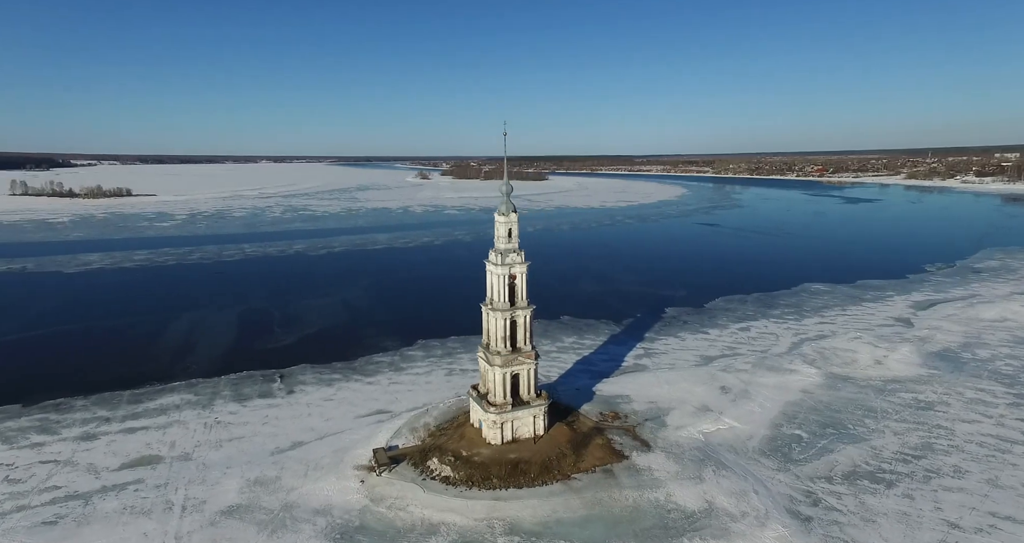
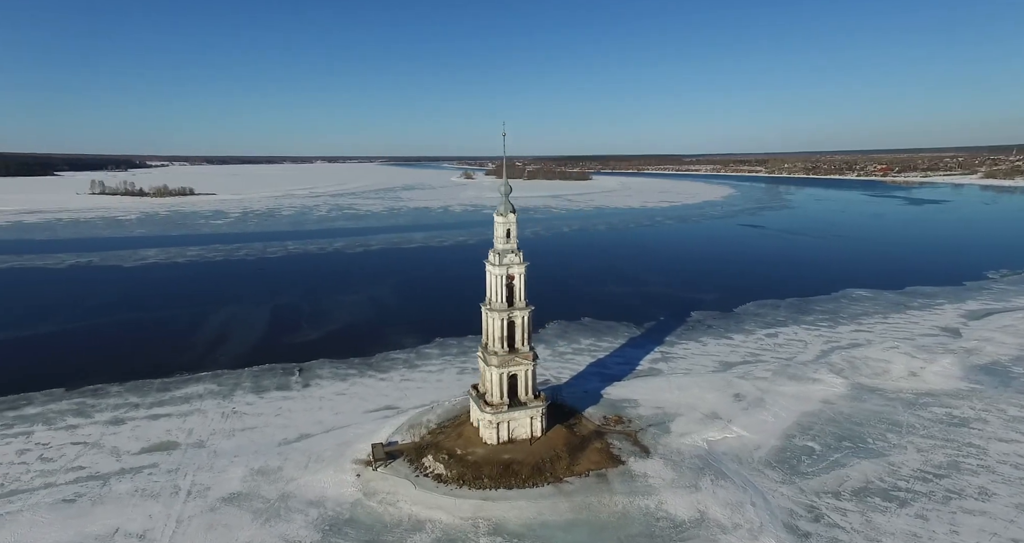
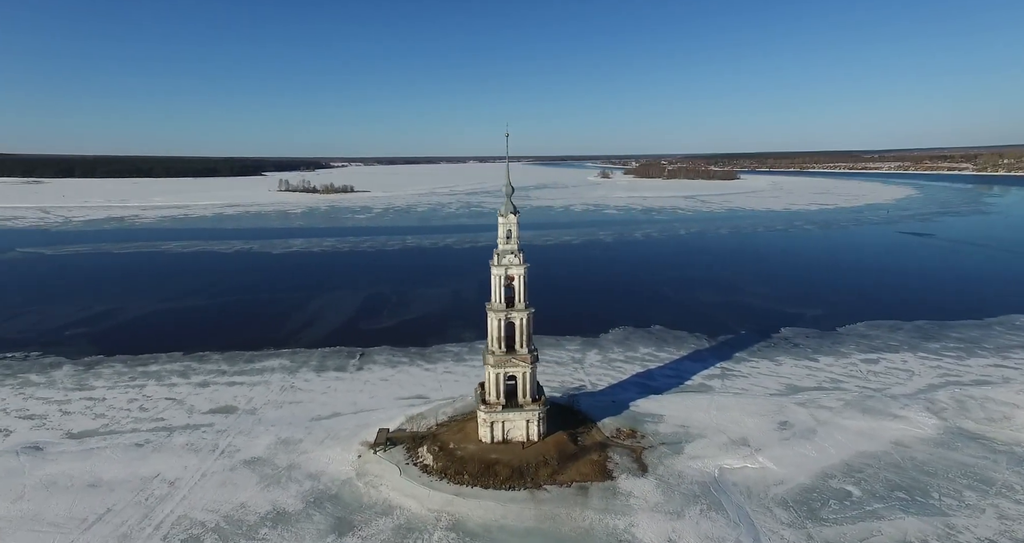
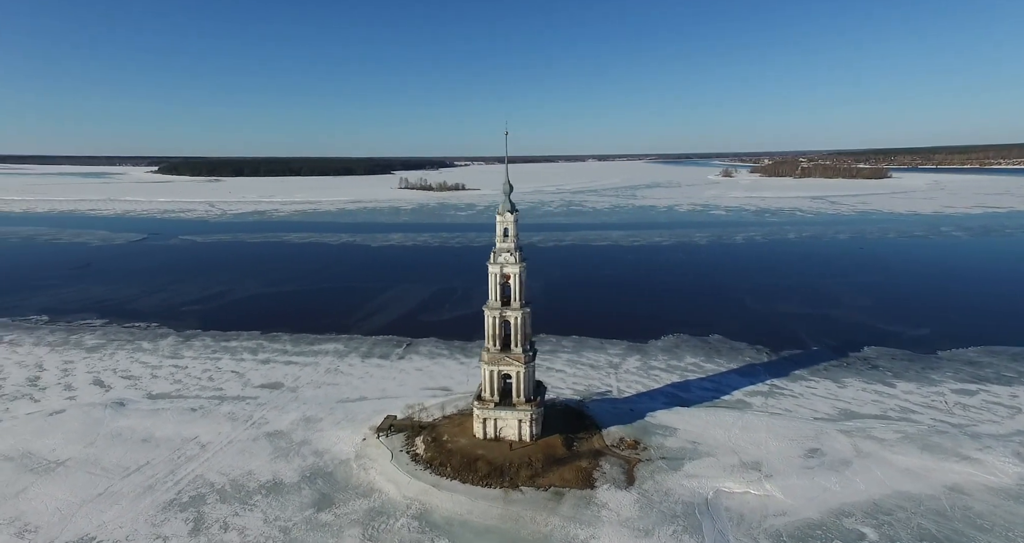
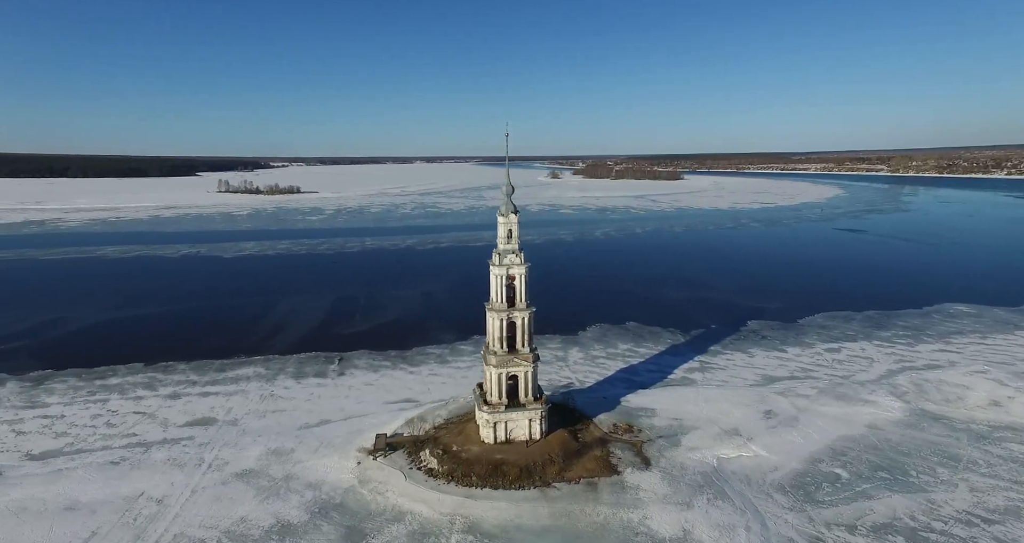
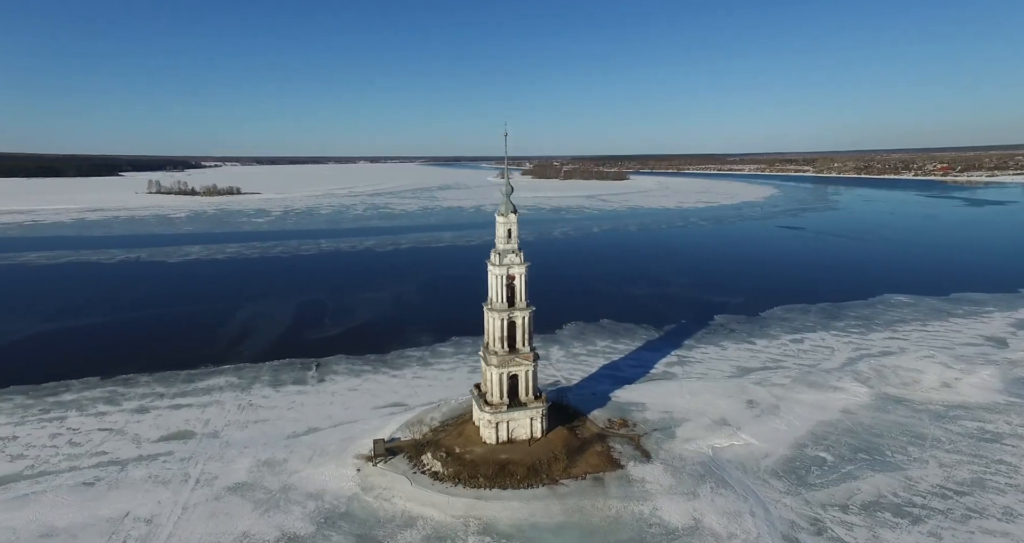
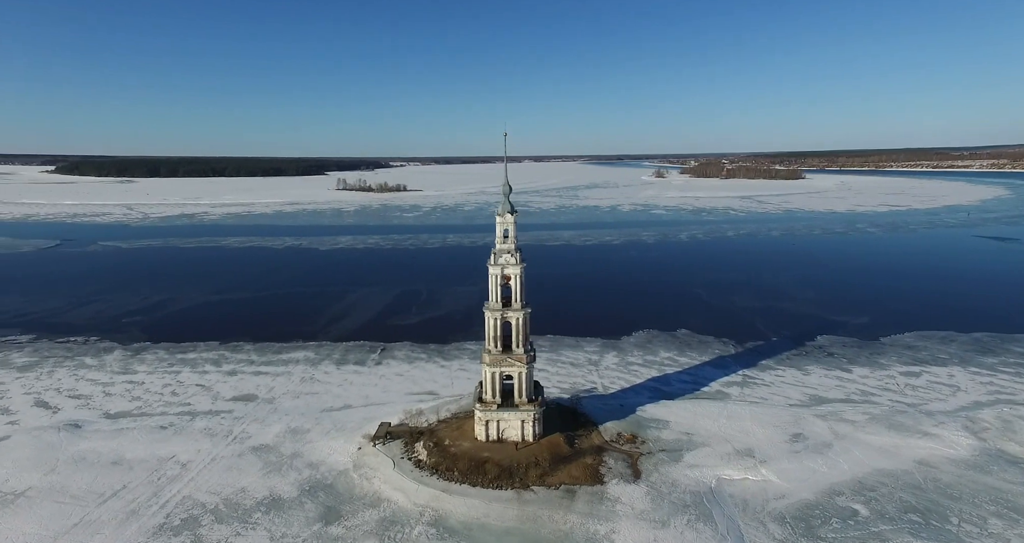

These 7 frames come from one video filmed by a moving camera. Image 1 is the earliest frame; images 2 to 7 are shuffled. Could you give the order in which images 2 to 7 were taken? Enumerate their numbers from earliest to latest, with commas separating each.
2, 6, 5, 3, 7, 4
